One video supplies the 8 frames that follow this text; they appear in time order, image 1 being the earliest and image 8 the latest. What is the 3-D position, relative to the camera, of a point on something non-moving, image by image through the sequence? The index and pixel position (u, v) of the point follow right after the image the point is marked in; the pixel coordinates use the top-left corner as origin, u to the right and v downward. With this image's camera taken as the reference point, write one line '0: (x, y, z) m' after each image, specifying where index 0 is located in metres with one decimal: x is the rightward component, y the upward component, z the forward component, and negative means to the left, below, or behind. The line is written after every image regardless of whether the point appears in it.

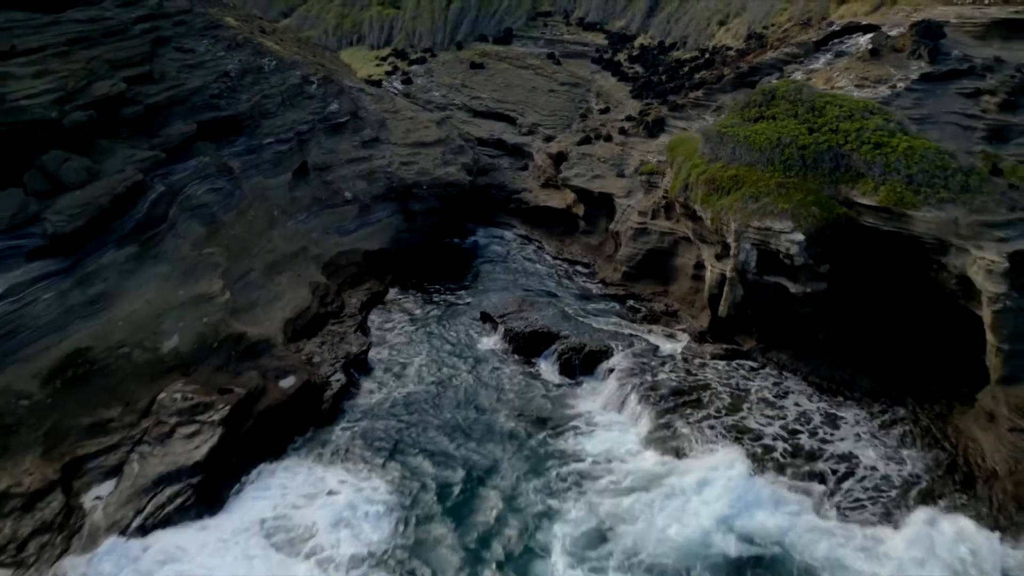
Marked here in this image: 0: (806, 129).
0: (+2.9, +1.6, +14.0) m
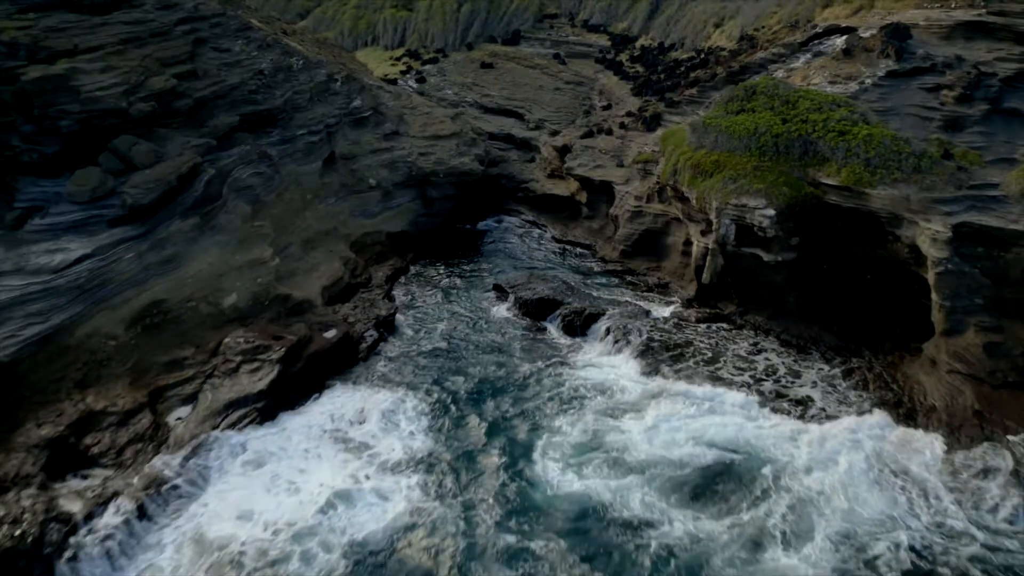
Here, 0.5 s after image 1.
0: (+3.0, +1.9, +15.8) m
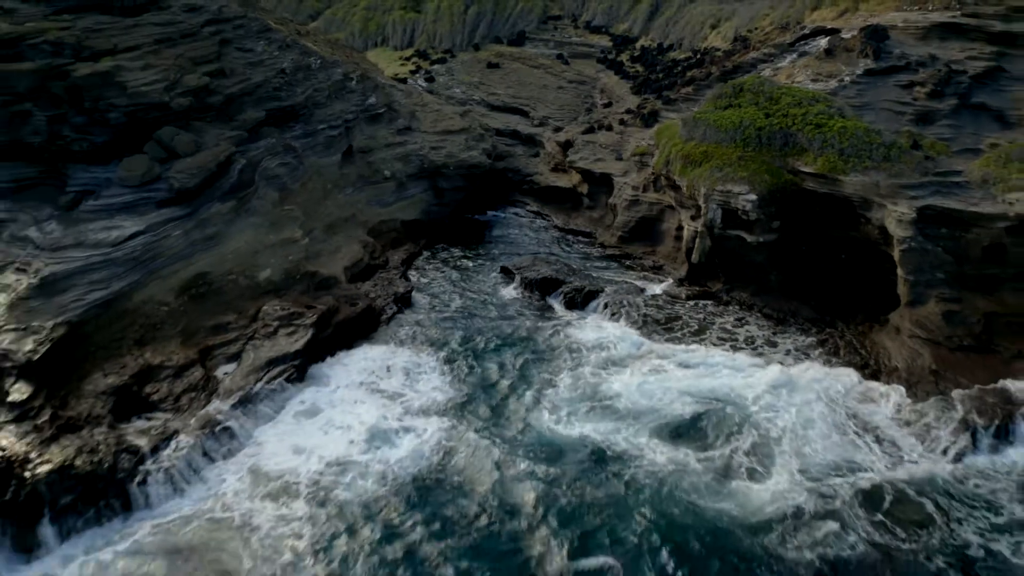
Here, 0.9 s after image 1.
0: (+3.1, +2.1, +17.2) m
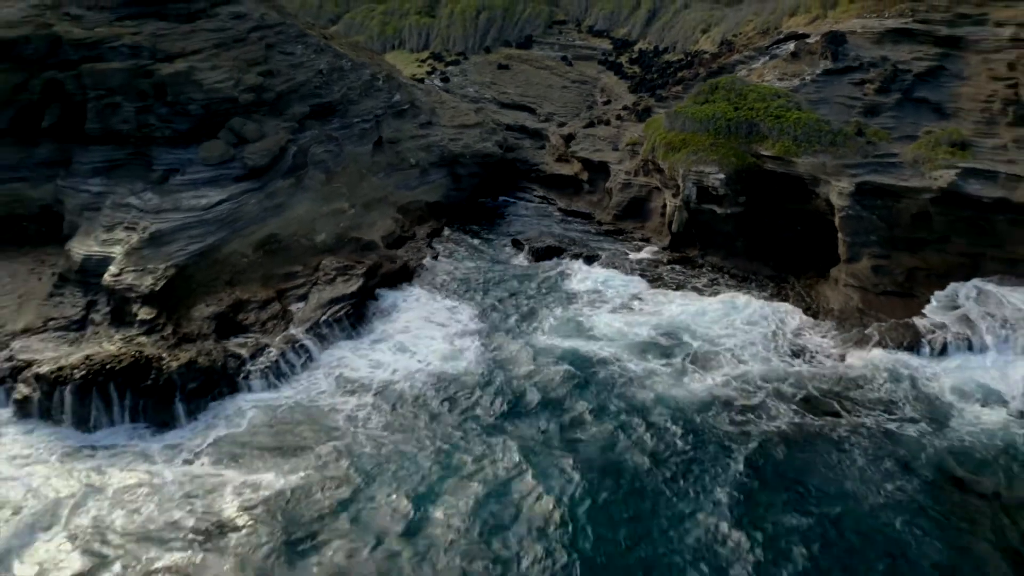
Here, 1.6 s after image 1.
0: (+3.2, +2.6, +20.3) m
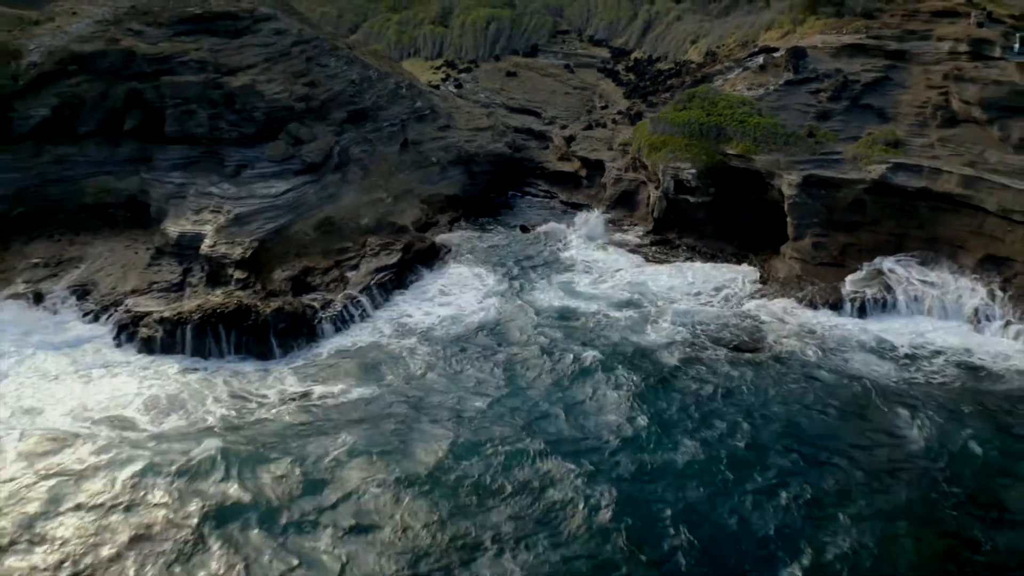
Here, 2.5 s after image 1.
0: (+3.3, +3.0, +24.2) m
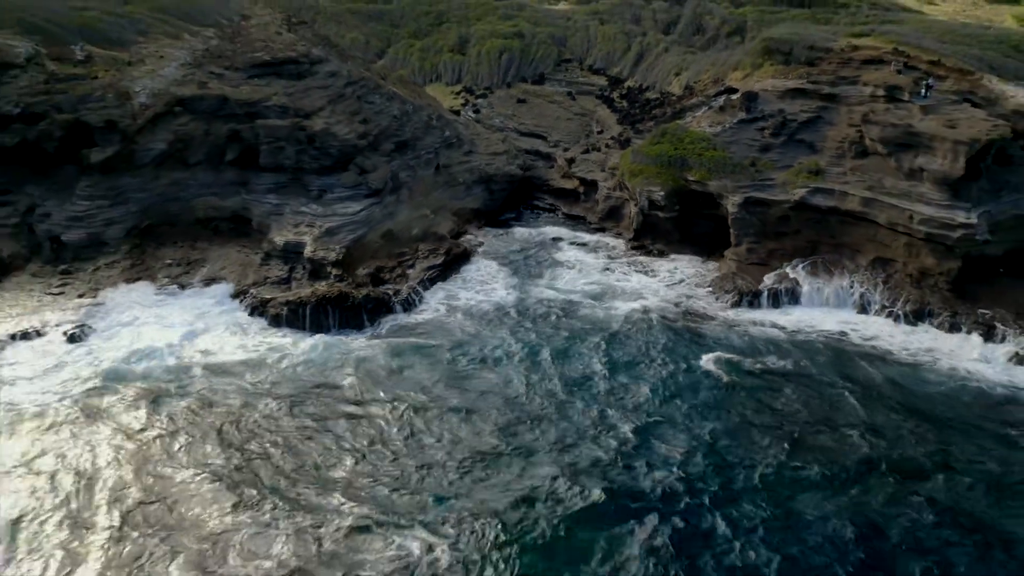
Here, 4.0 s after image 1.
0: (+3.6, +3.1, +31.4) m
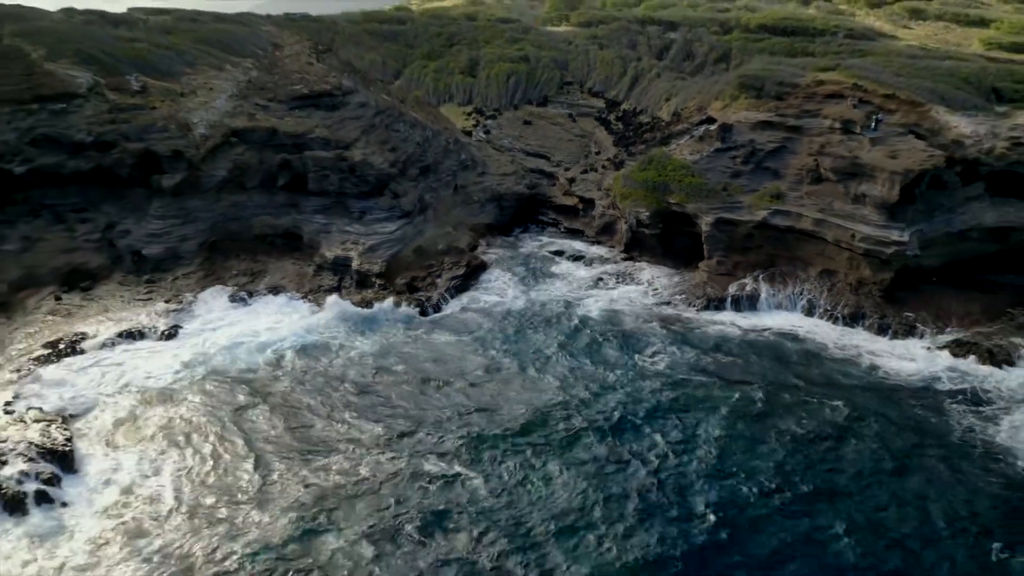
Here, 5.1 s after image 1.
0: (+3.8, +3.0, +37.0) m
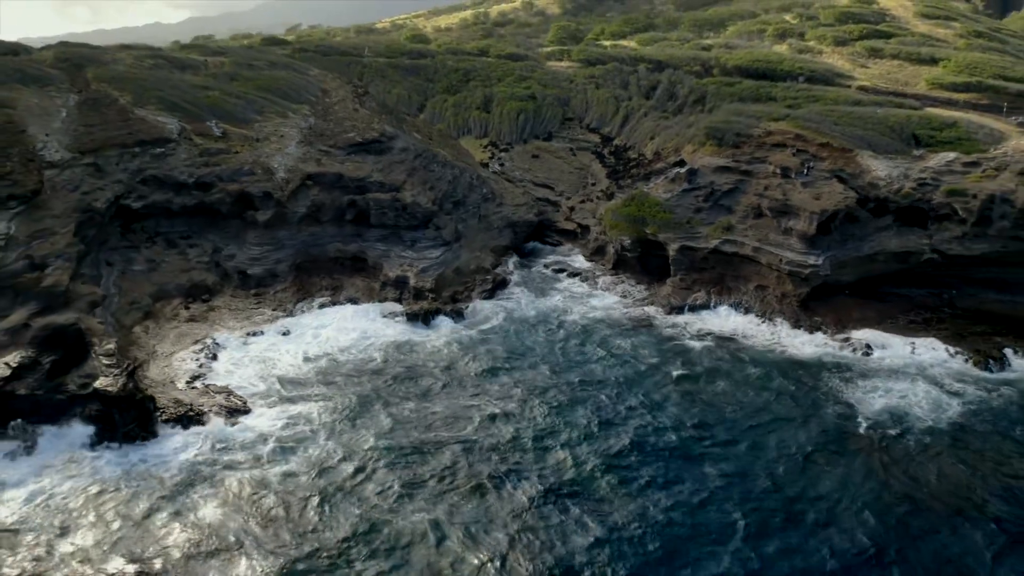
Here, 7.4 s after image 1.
0: (+4.3, +2.6, +48.4) m
